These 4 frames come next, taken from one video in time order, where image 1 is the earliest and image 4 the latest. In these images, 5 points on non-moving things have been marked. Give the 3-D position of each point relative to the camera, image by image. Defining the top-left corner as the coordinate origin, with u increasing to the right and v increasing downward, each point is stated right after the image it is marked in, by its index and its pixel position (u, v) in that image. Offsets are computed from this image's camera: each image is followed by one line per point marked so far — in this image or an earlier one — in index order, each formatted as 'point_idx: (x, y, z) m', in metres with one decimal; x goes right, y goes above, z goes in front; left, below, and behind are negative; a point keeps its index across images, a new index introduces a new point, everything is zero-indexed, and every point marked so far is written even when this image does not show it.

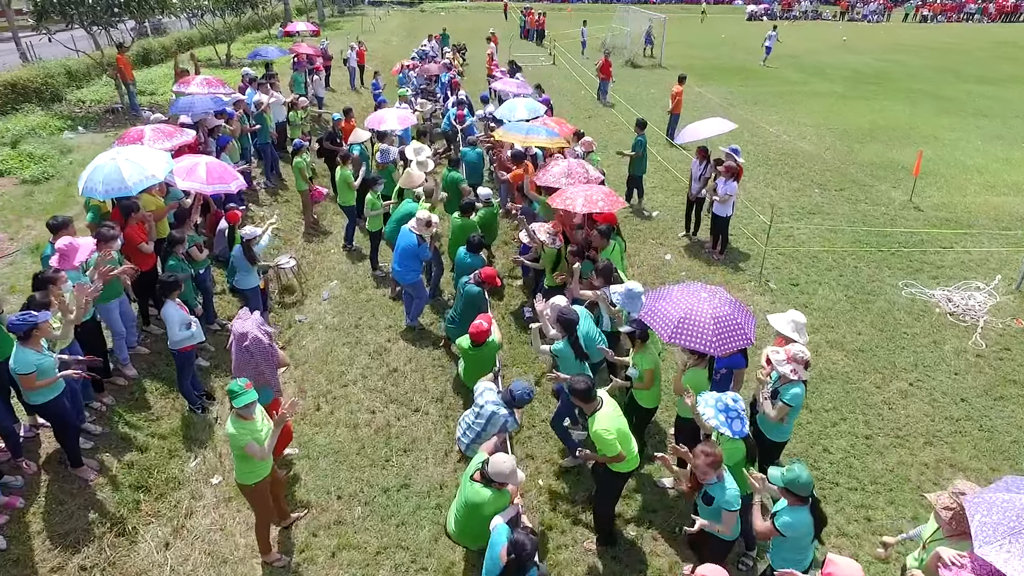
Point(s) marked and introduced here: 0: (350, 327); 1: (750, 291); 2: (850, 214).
0: (-2.8, -0.7, +9.6) m
1: (+4.5, 0.0, +10.5) m
2: (+8.2, +1.8, +13.6) m
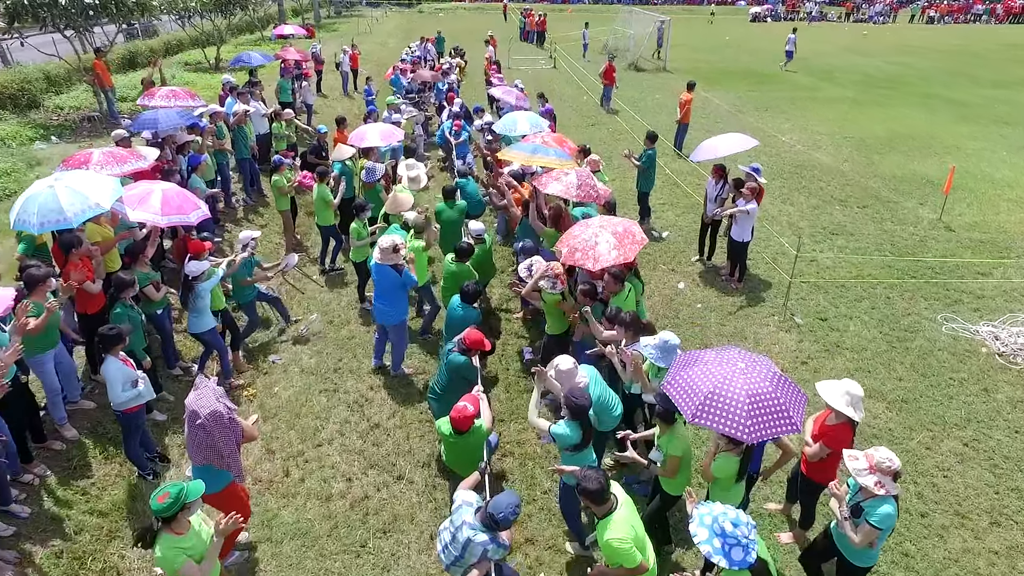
0: (-2.9, -1.3, +8.6) m
1: (+4.4, -0.6, +9.4) m
2: (+8.2, +1.2, +12.5) m
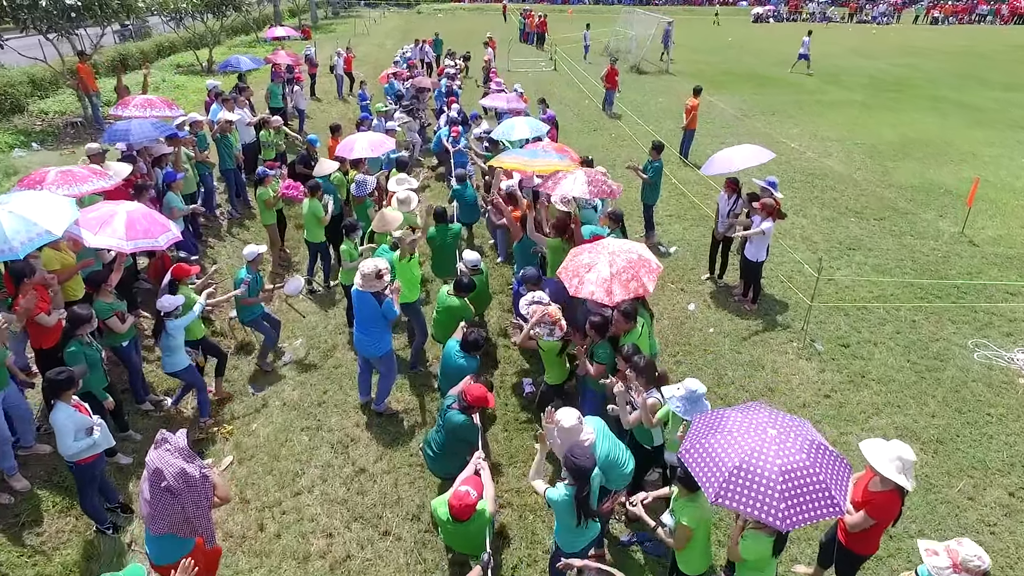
0: (-2.9, -1.7, +7.9) m
1: (+4.4, -1.0, +8.8) m
2: (+8.2, +0.8, +11.9) m
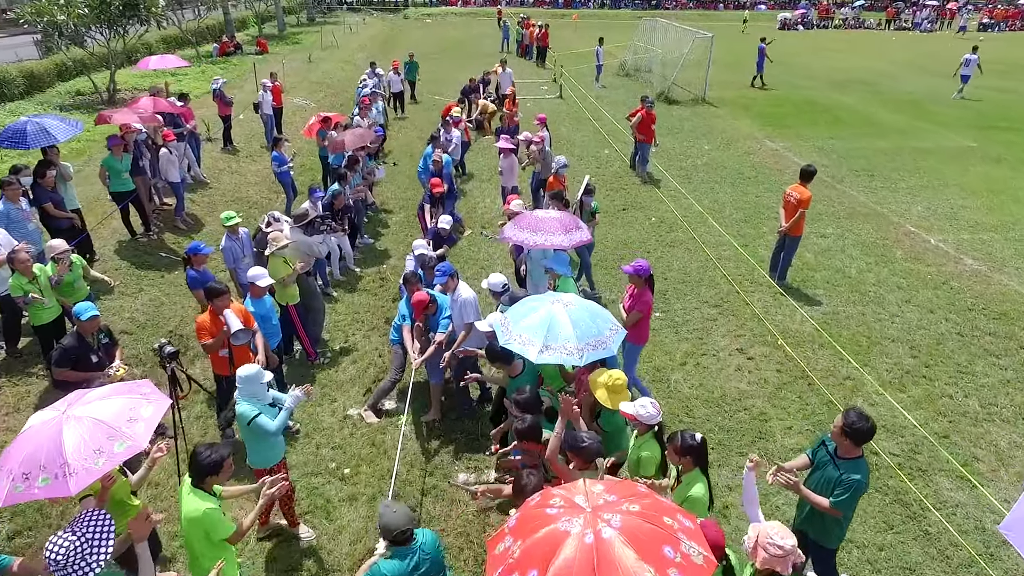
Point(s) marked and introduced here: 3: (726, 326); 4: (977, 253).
0: (-3.1, -5.4, +1.4) m
1: (+4.2, -4.8, +2.3) m
2: (+8.0, -2.9, +5.4) m
3: (+3.5, -0.6, +9.2) m
4: (+9.6, +0.7, +11.5) m
